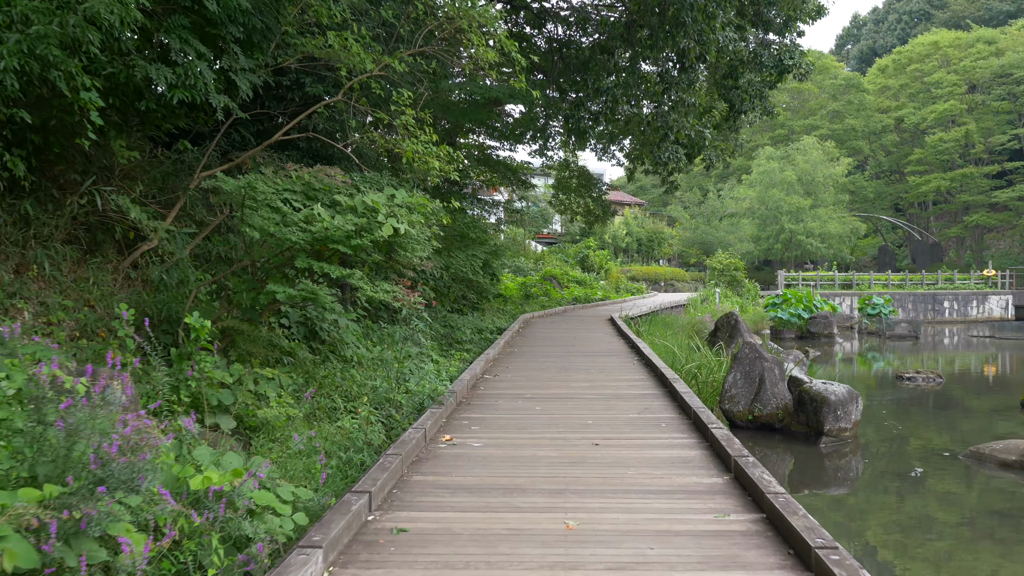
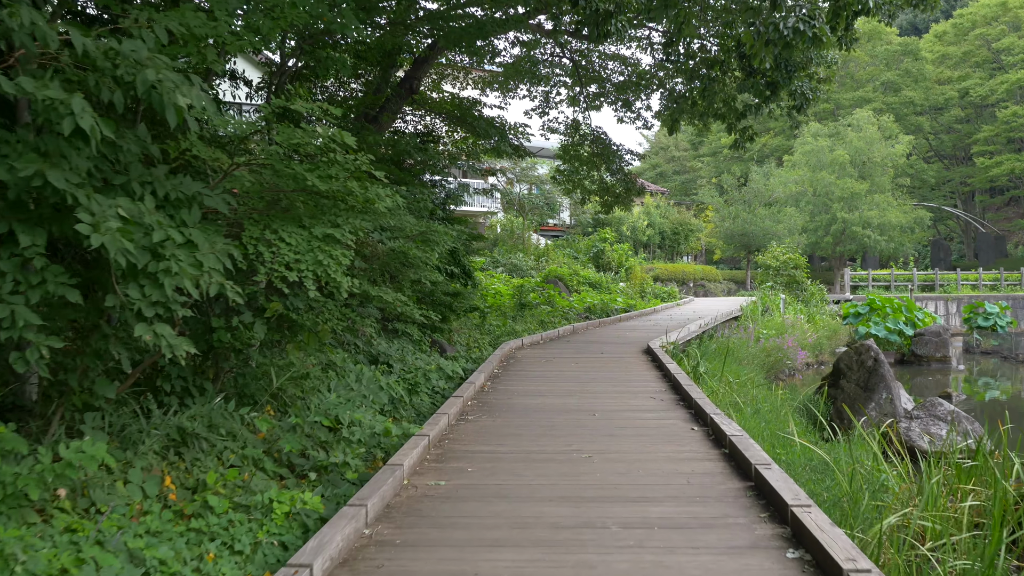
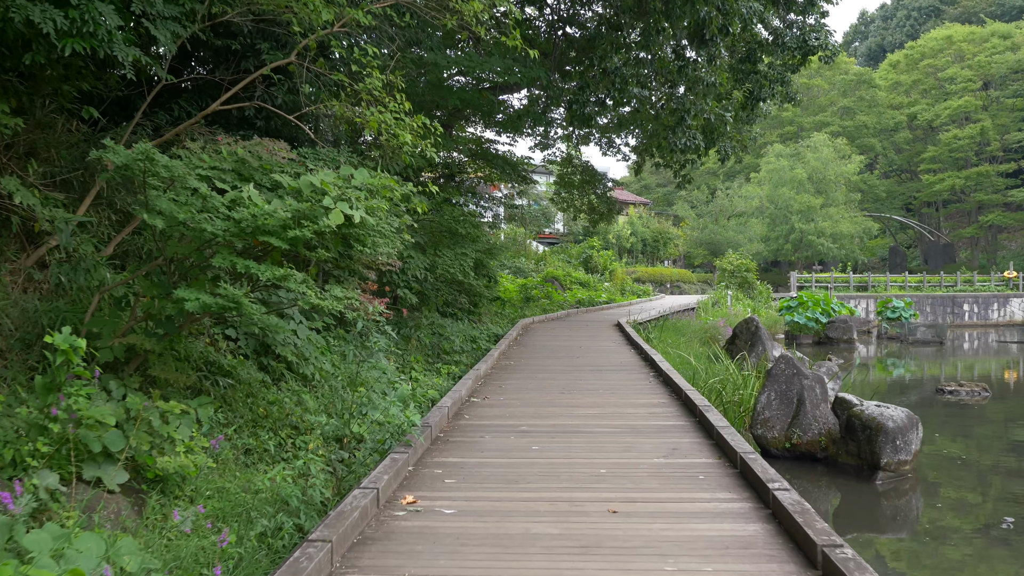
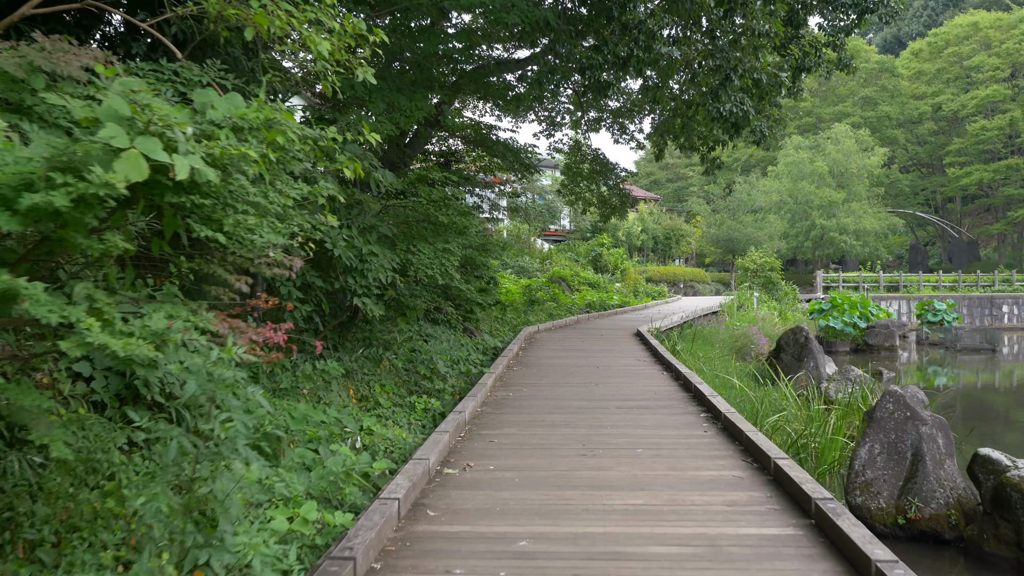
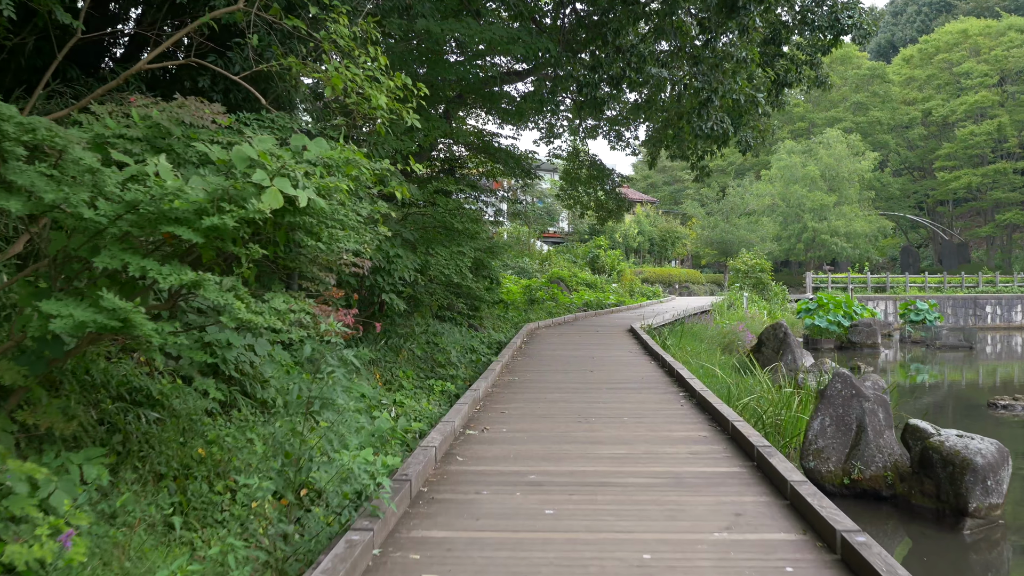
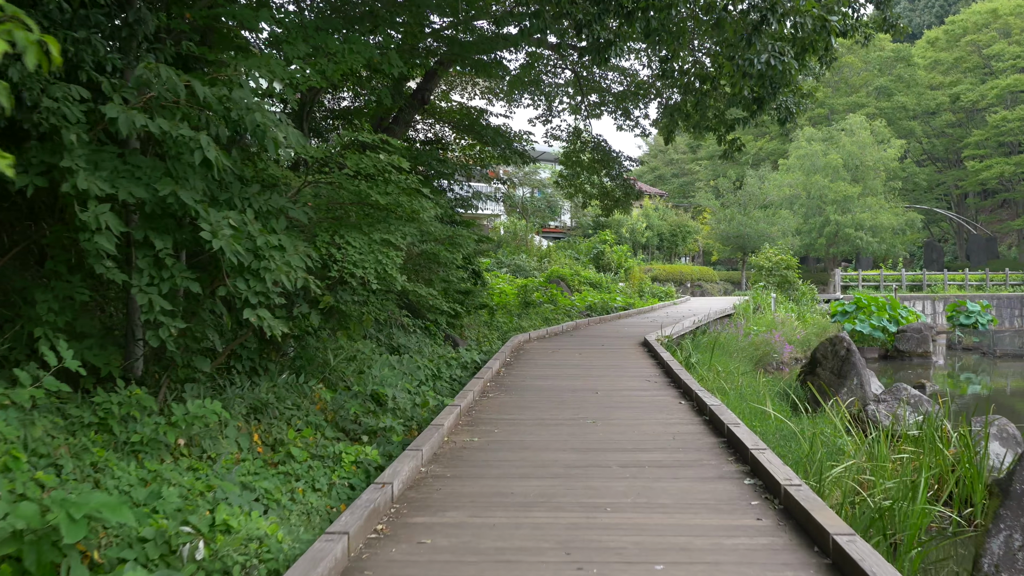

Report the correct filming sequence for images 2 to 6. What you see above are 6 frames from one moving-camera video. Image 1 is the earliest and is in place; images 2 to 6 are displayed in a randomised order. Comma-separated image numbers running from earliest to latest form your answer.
3, 5, 4, 6, 2
